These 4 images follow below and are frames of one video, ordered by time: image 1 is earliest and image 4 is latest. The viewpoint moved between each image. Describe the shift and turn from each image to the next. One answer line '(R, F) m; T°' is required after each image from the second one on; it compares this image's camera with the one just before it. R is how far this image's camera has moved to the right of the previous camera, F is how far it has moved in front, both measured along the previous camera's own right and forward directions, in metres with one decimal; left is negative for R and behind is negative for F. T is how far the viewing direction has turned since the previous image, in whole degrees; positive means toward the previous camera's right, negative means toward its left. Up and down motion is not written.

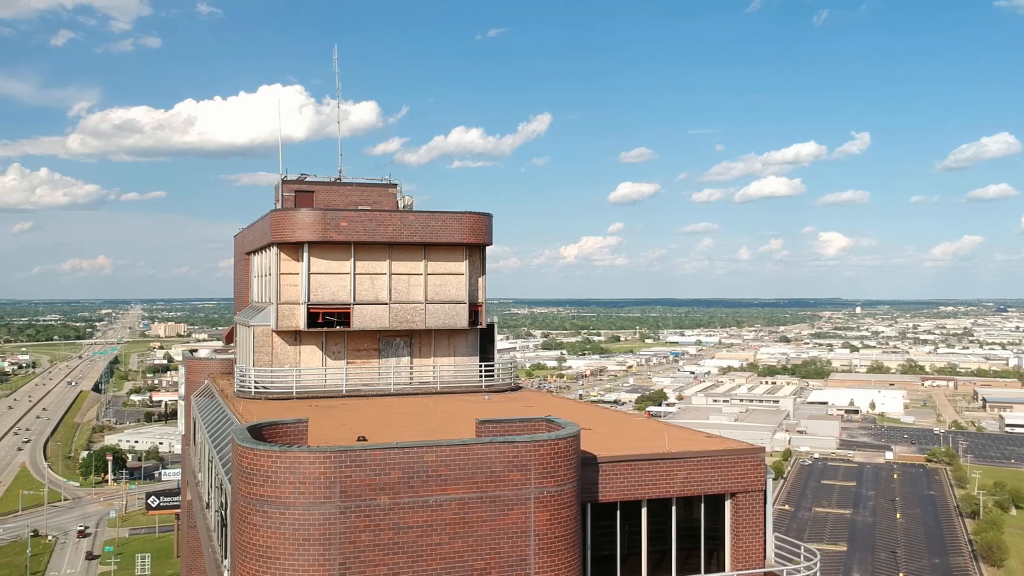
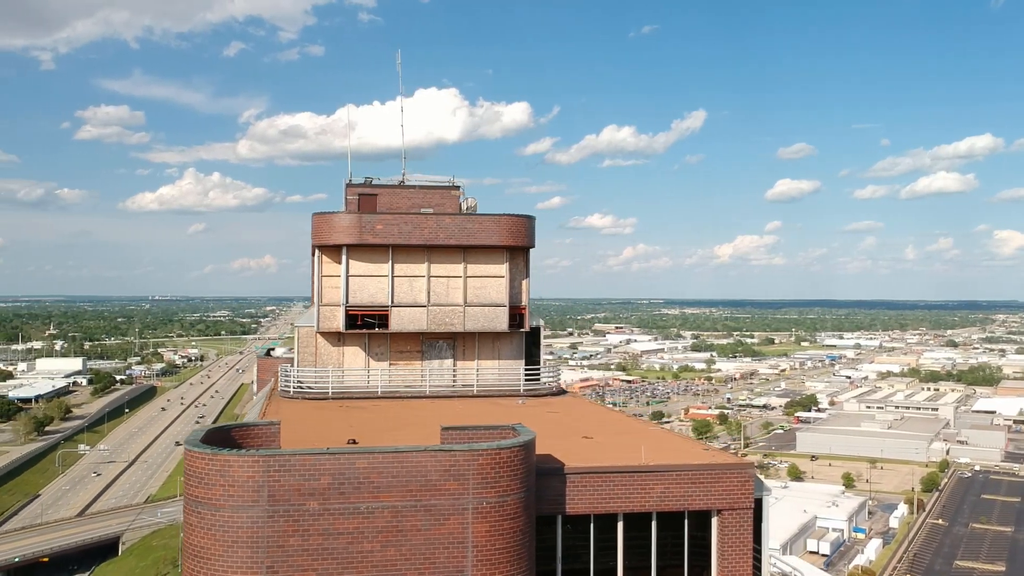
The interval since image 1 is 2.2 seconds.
(+1.7, +0.4) m; -8°
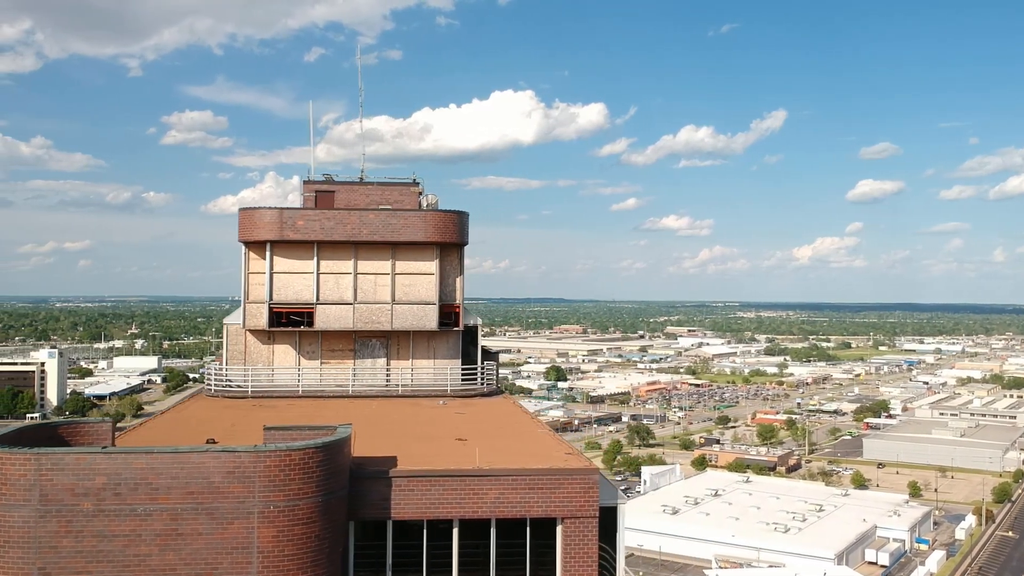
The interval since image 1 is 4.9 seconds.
(+2.1, +0.4) m; -2°
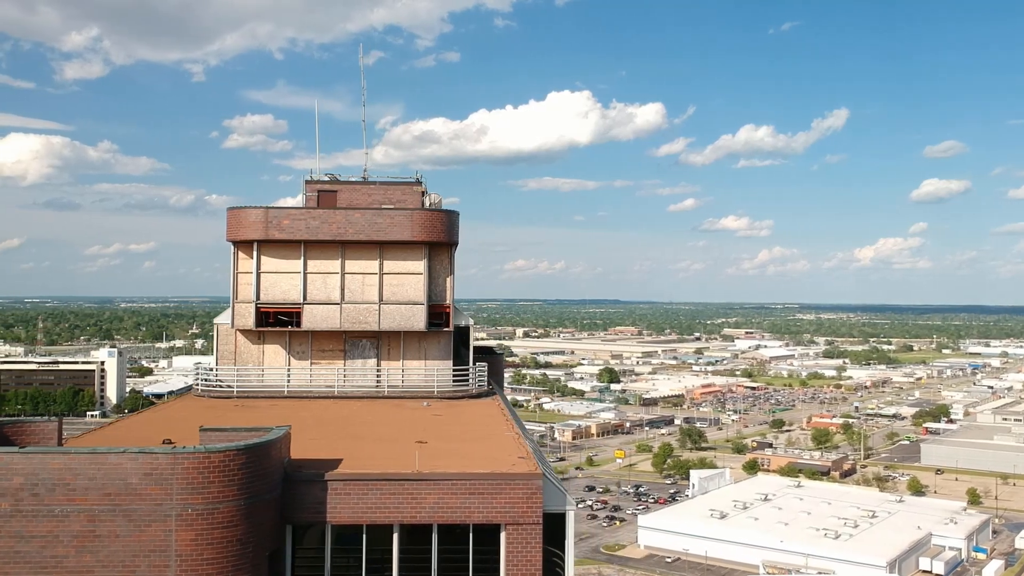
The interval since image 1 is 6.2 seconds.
(+1.0, +0.2) m; -3°
